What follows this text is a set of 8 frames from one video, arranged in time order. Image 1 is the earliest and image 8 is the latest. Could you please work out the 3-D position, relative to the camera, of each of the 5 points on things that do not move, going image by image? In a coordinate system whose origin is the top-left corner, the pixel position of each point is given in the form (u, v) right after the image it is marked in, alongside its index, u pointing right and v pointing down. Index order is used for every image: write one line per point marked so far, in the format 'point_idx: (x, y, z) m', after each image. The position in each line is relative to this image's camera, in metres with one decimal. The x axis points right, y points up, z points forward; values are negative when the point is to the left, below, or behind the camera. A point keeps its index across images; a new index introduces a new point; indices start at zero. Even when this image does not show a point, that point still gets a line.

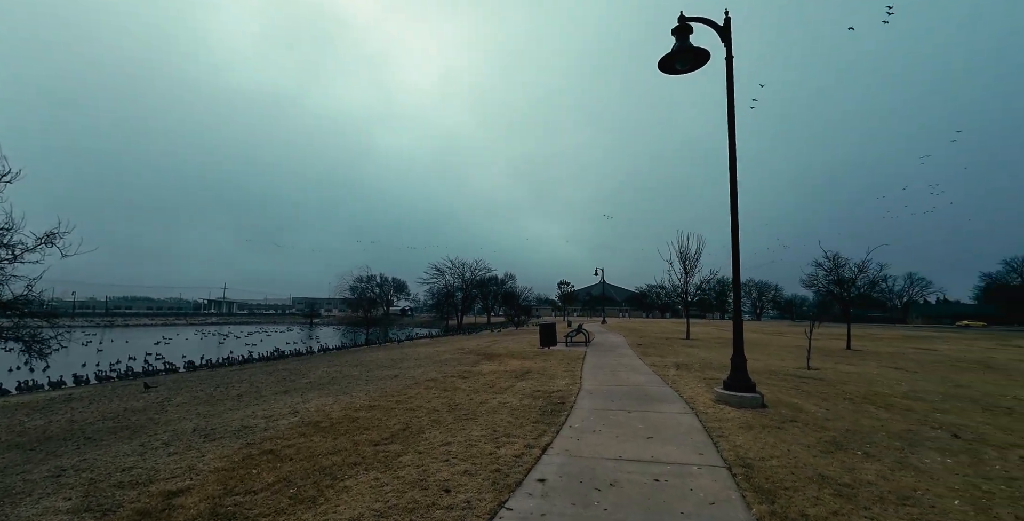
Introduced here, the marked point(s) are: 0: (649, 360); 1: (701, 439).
0: (+4.4, -3.2, +13.3) m
1: (+2.6, -2.4, +5.6) m
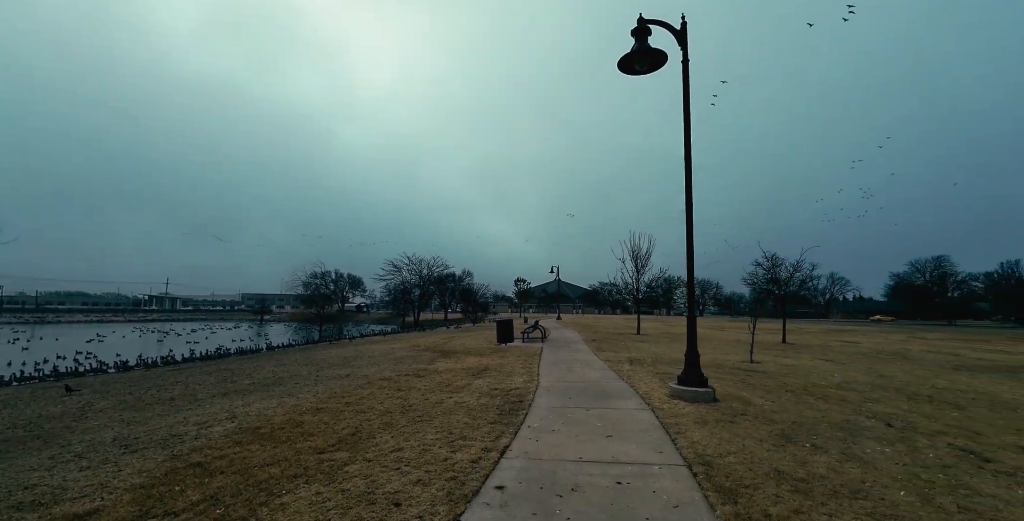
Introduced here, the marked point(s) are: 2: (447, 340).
0: (+3.0, -3.1, +13.4) m
1: (+2.0, -2.4, +5.6) m
2: (-2.8, -3.5, +18.0) m
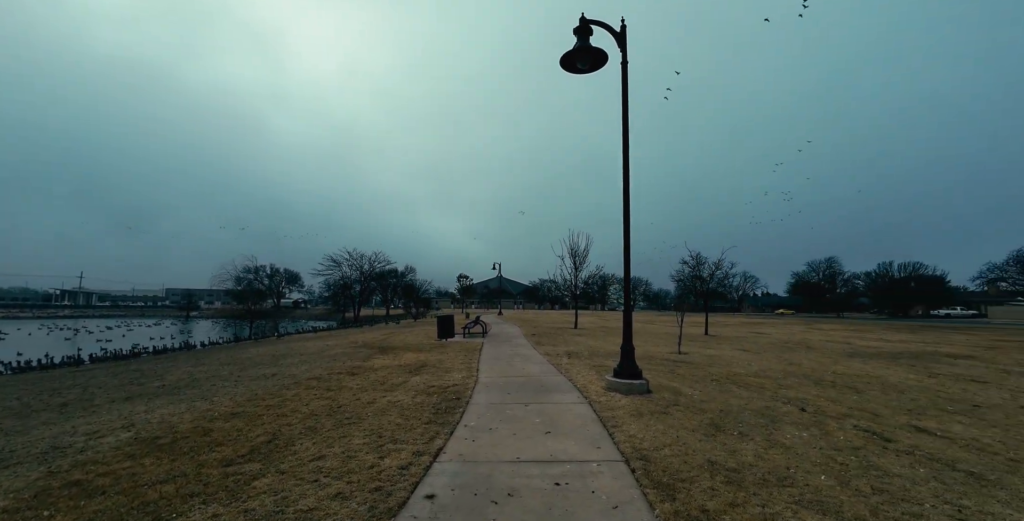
0: (+1.0, -2.9, +13.5) m
1: (+1.1, -2.3, +5.6) m
2: (-5.4, -3.2, +17.2) m
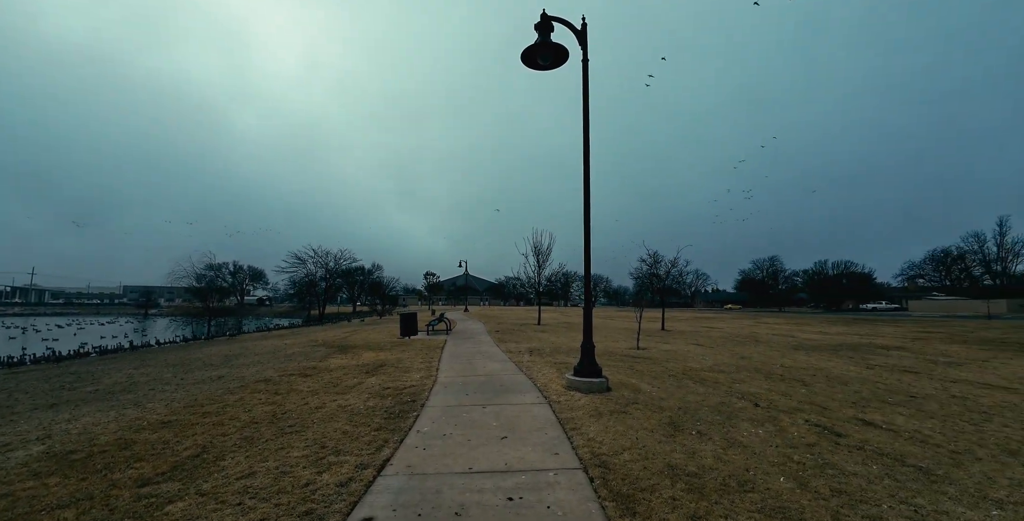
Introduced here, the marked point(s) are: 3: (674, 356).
0: (-0.3, -2.8, +13.2) m
1: (+0.6, -2.2, +5.4) m
2: (-7.0, -3.0, +16.3) m
3: (+4.7, -2.8, +11.9) m
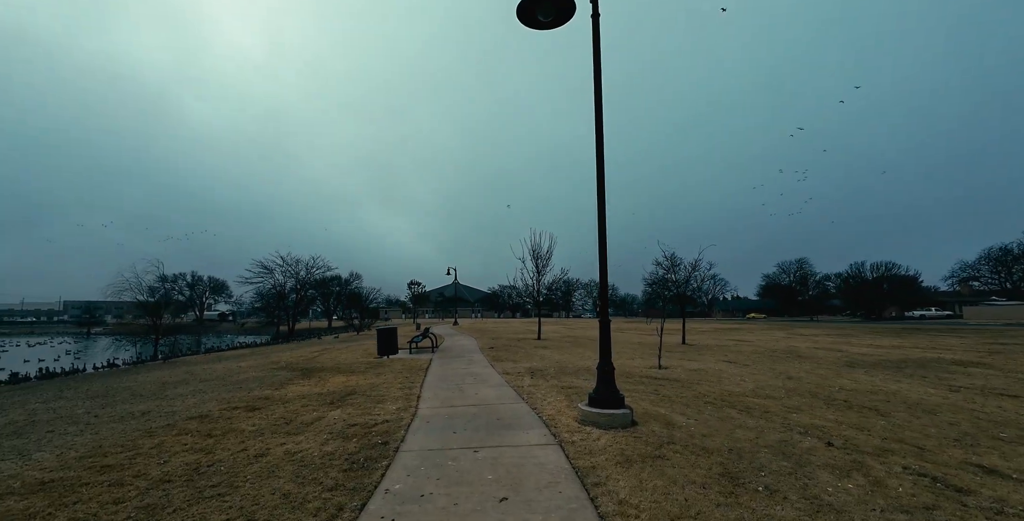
0: (-0.2, -3.0, +11.7) m
1: (+0.6, -2.2, +3.9) m
2: (-7.0, -3.4, +14.8) m
3: (+4.7, -2.9, +10.4) m
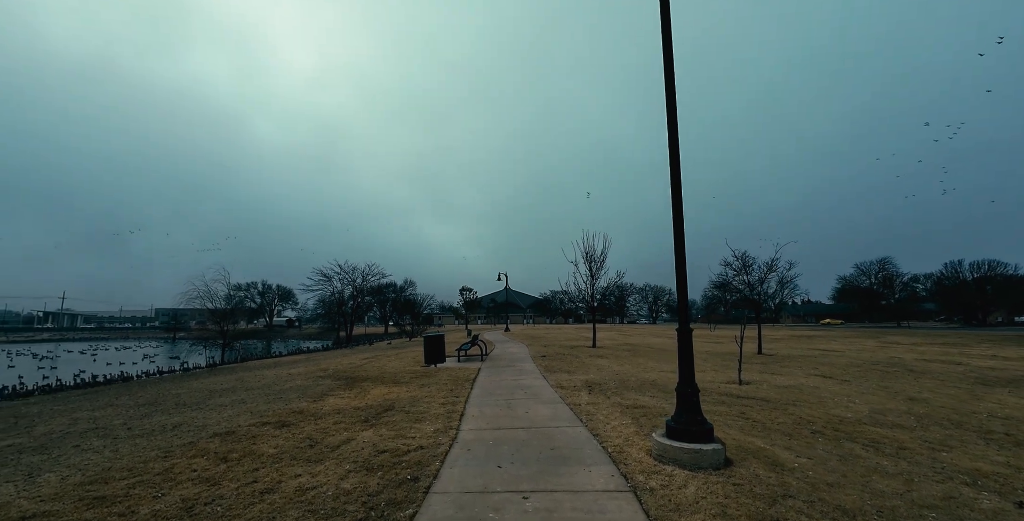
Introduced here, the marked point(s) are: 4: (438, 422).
0: (+1.1, -3.0, +10.5) m
1: (+1.0, -2.1, +2.7) m
2: (-5.1, -3.6, +14.5) m
3: (+5.9, -2.8, +8.7) m
4: (-1.2, -2.6, +6.7) m
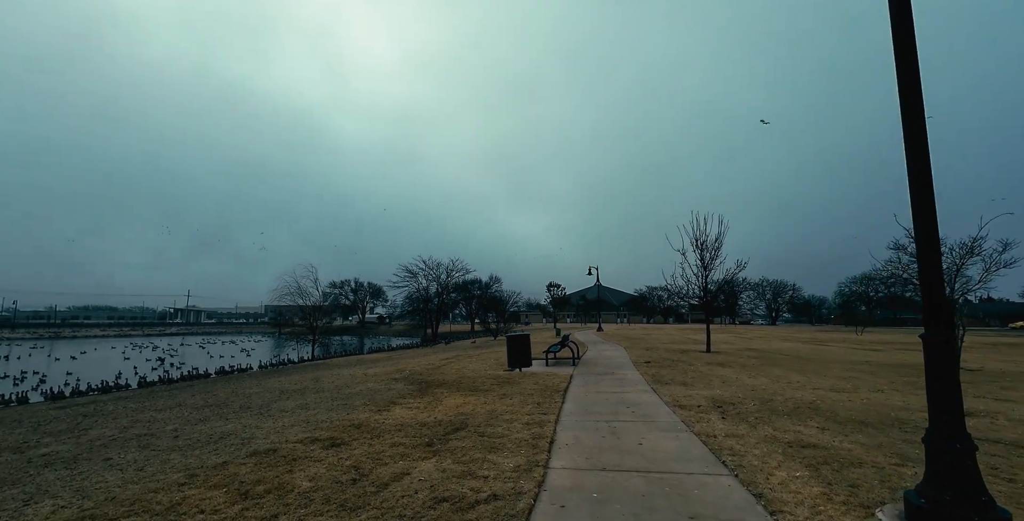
0: (+3.2, -2.7, +8.3) m
1: (+1.4, -1.8, +0.7) m
2: (-2.1, -3.3, +13.5) m
3: (+7.5, -2.3, +5.5) m
4: (+0.1, -2.3, +5.0) m
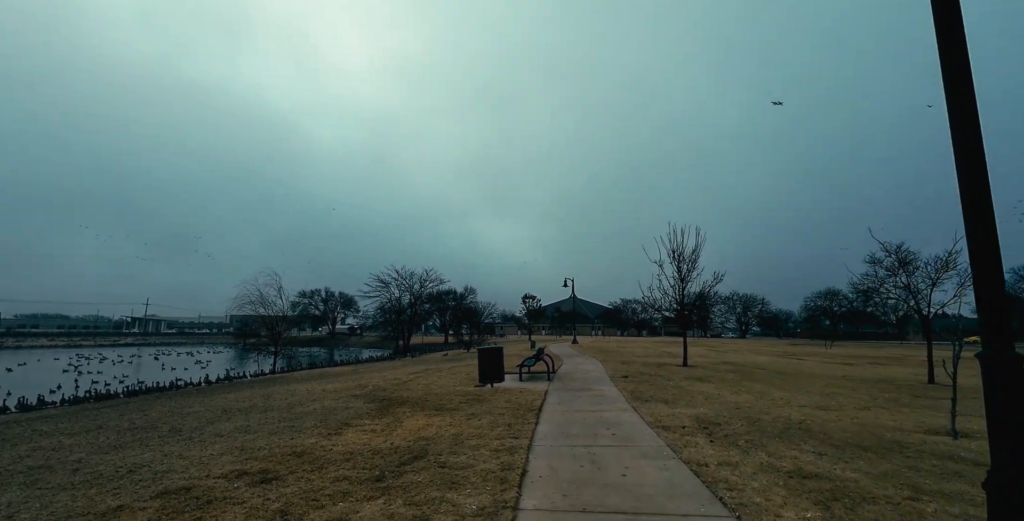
0: (+2.6, -2.8, +7.7) m
1: (+1.3, -1.7, 0.0) m
2: (-3.0, -3.6, +12.6) m
3: (+7.0, -2.5, +5.1) m
4: (-0.3, -2.3, +4.3) m
